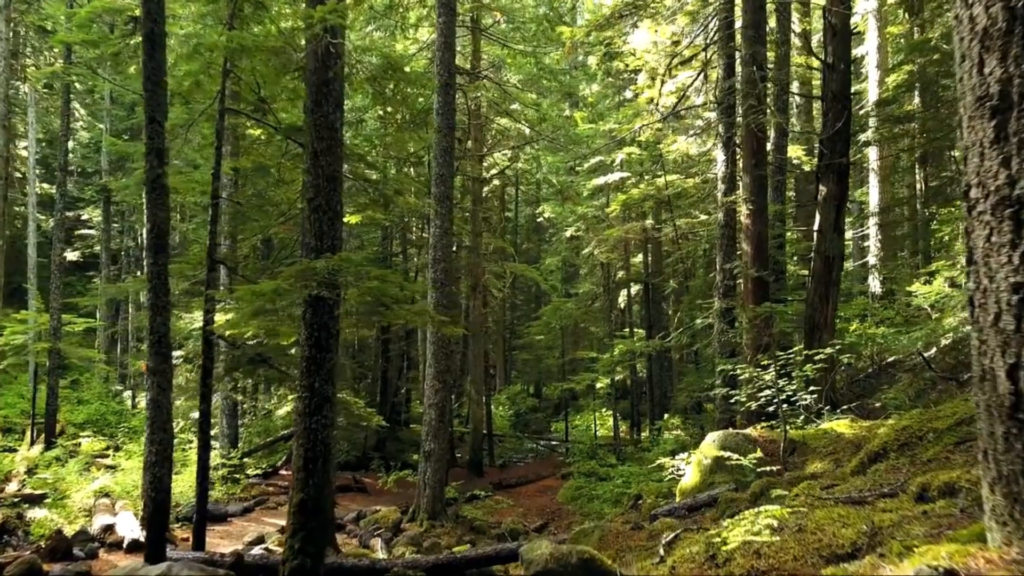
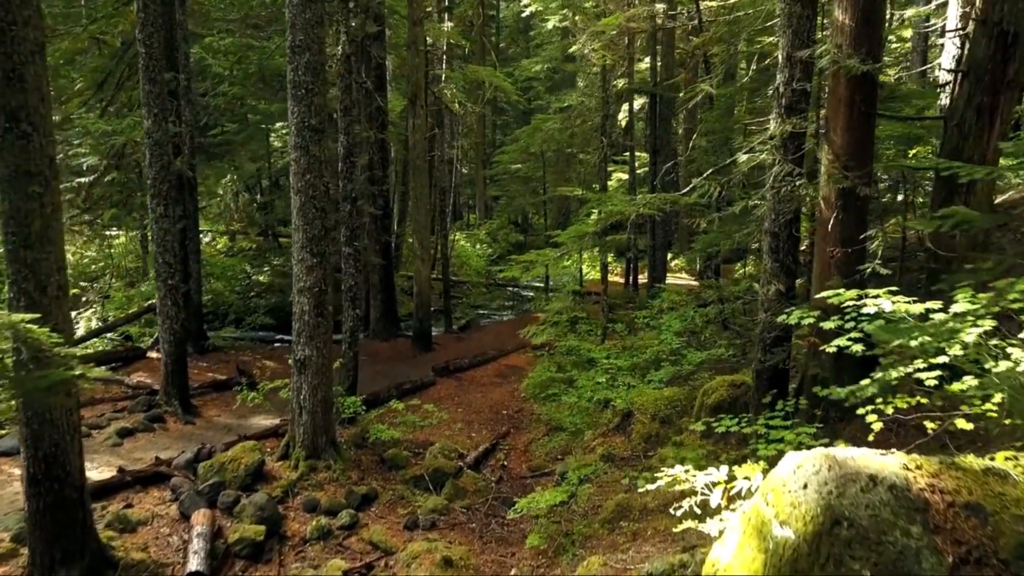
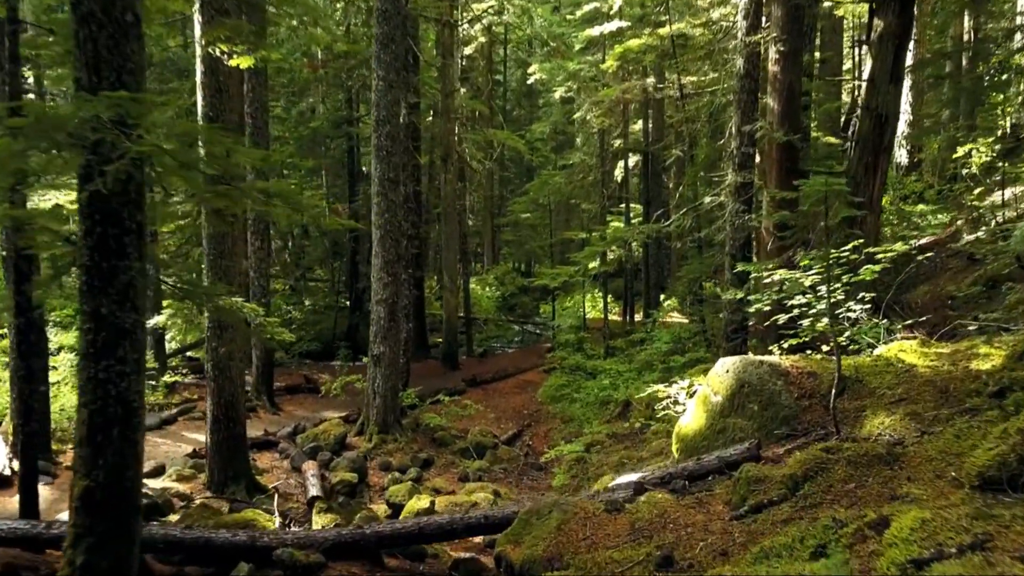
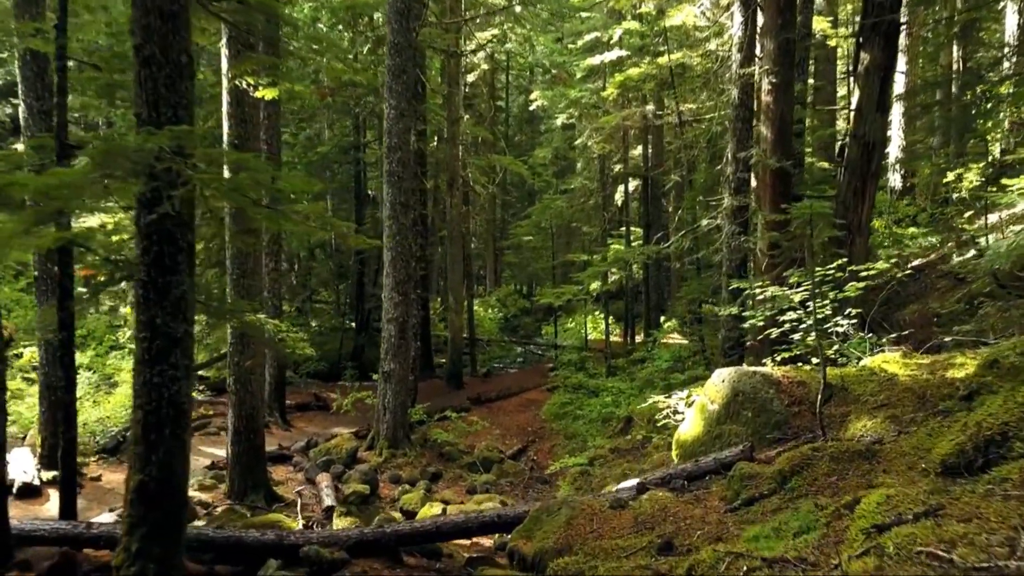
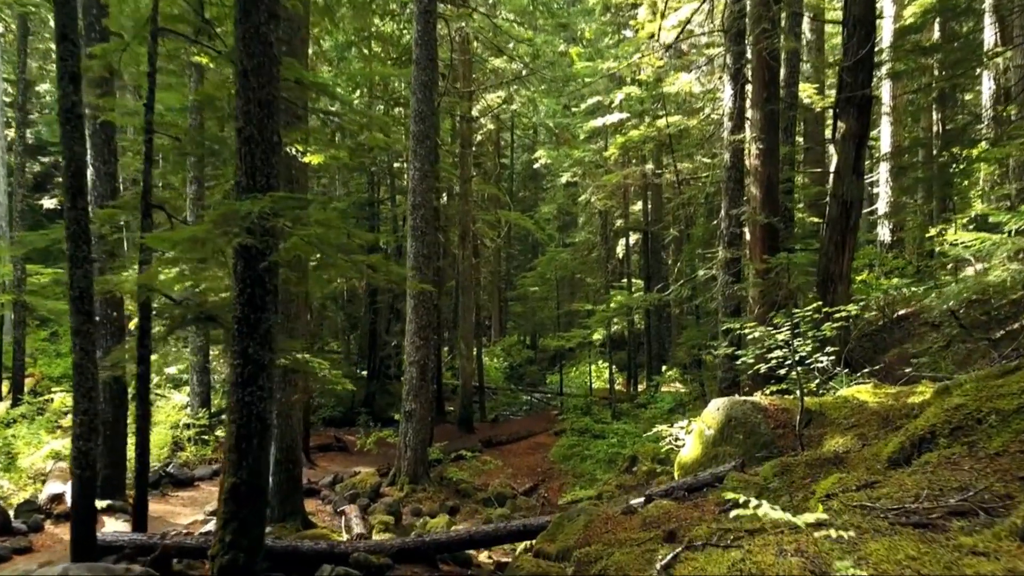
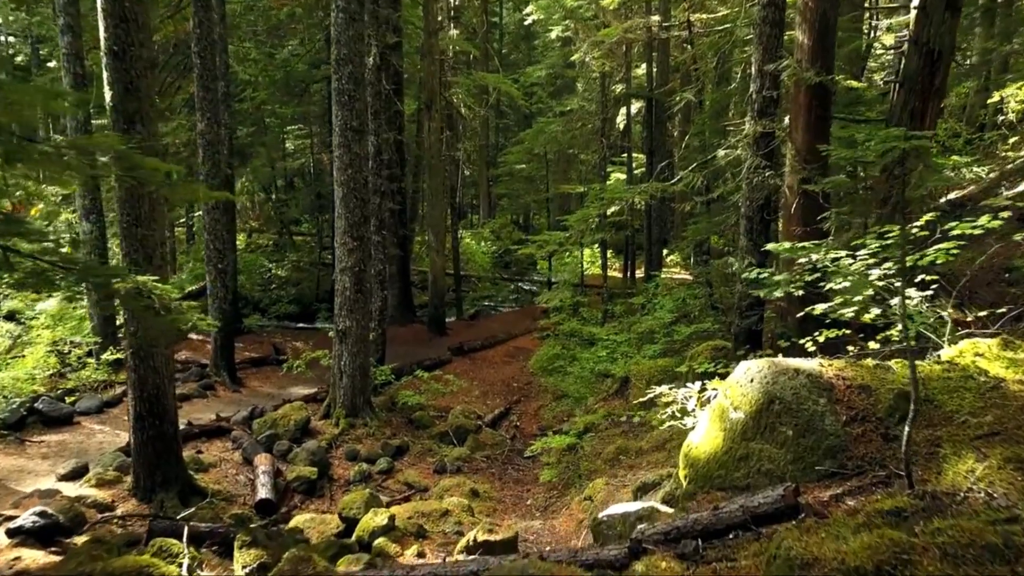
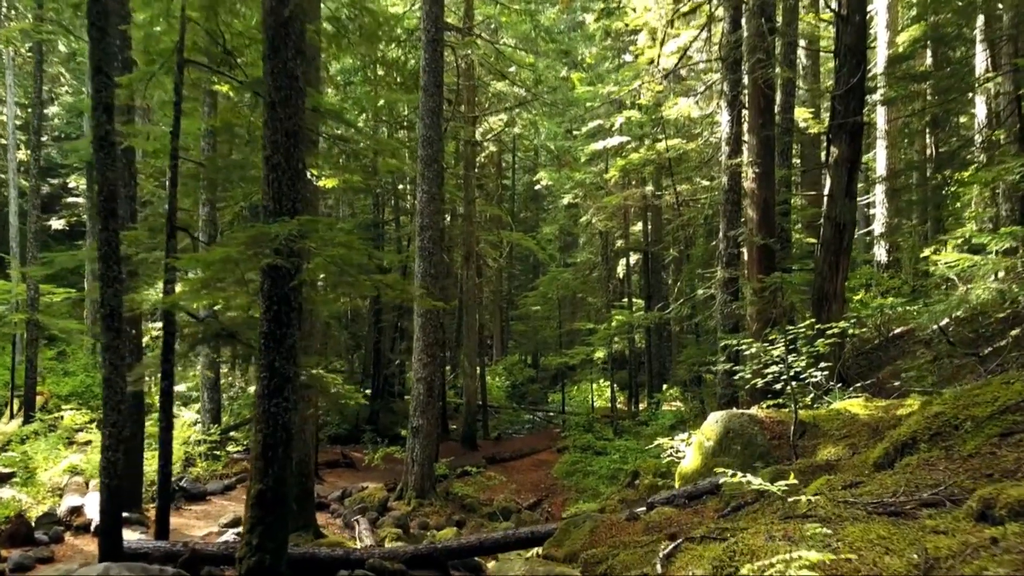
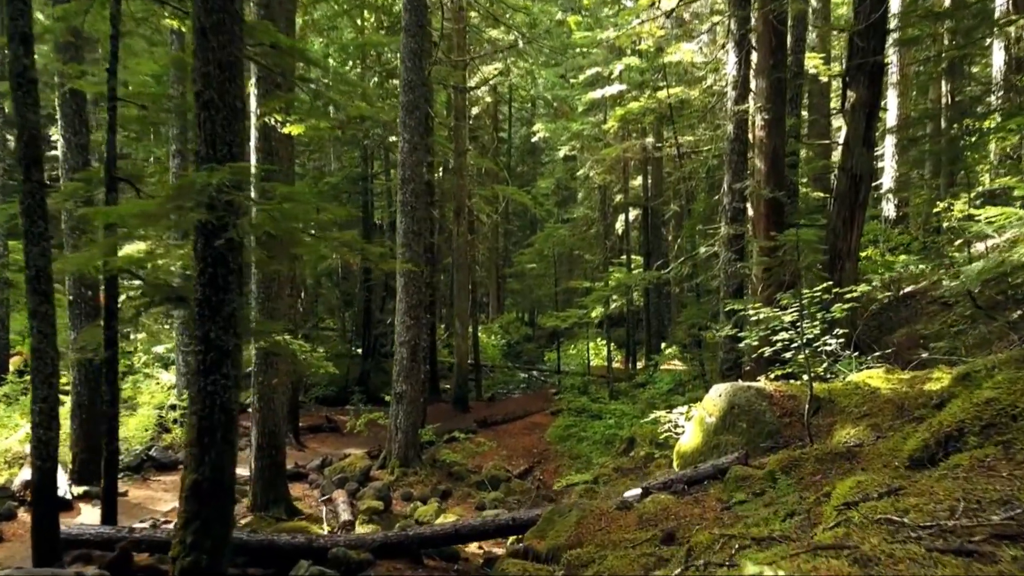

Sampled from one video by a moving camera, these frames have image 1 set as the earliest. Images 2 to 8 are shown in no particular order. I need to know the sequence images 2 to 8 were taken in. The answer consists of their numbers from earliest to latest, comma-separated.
7, 5, 8, 4, 3, 6, 2
